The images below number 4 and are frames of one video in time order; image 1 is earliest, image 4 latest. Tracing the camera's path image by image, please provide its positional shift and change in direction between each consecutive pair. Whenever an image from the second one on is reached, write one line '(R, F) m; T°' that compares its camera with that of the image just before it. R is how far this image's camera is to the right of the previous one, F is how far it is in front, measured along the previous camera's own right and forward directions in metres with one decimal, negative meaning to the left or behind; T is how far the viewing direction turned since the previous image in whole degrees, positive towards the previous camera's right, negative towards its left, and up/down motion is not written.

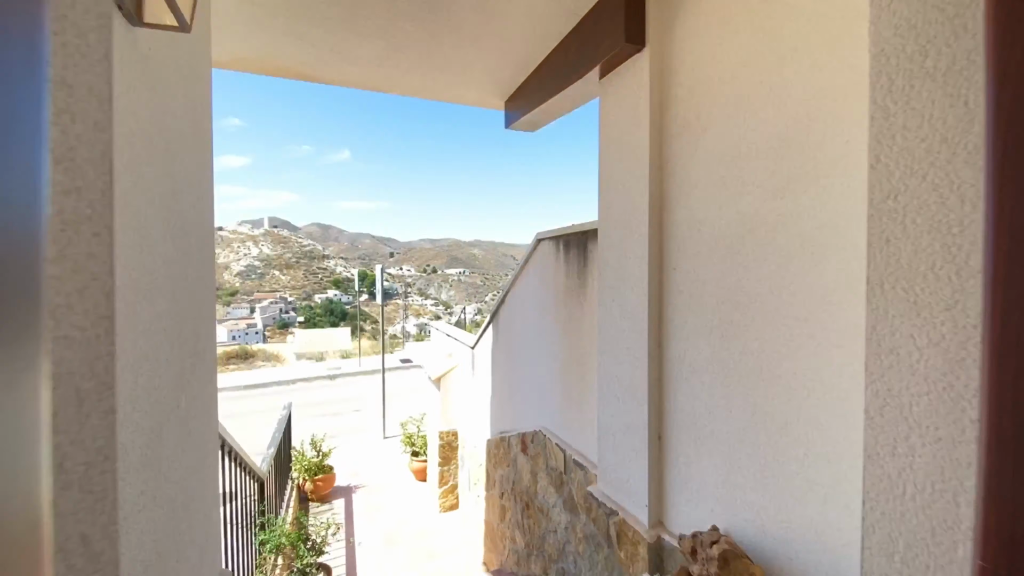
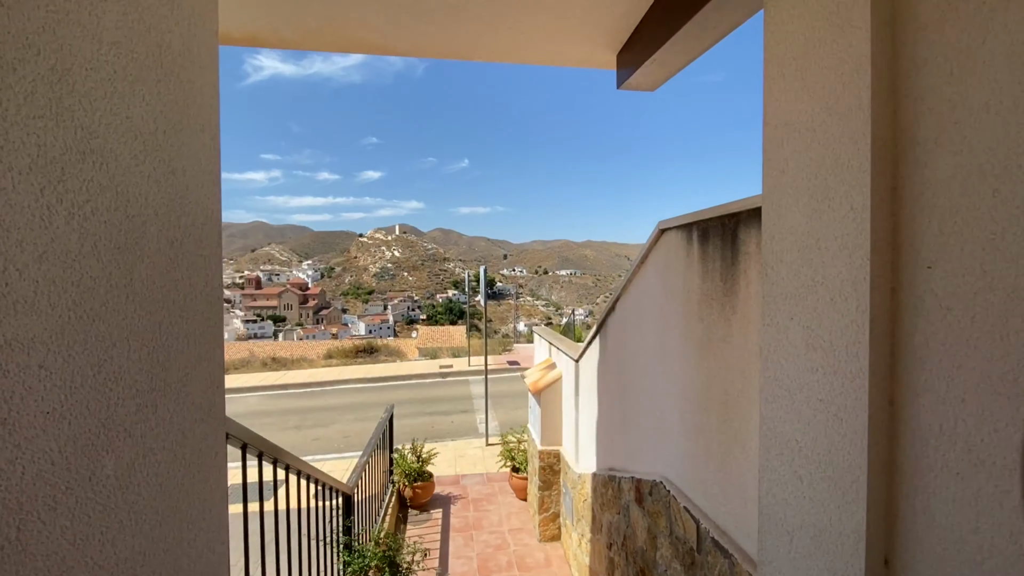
(0.0, +0.5) m; -15°
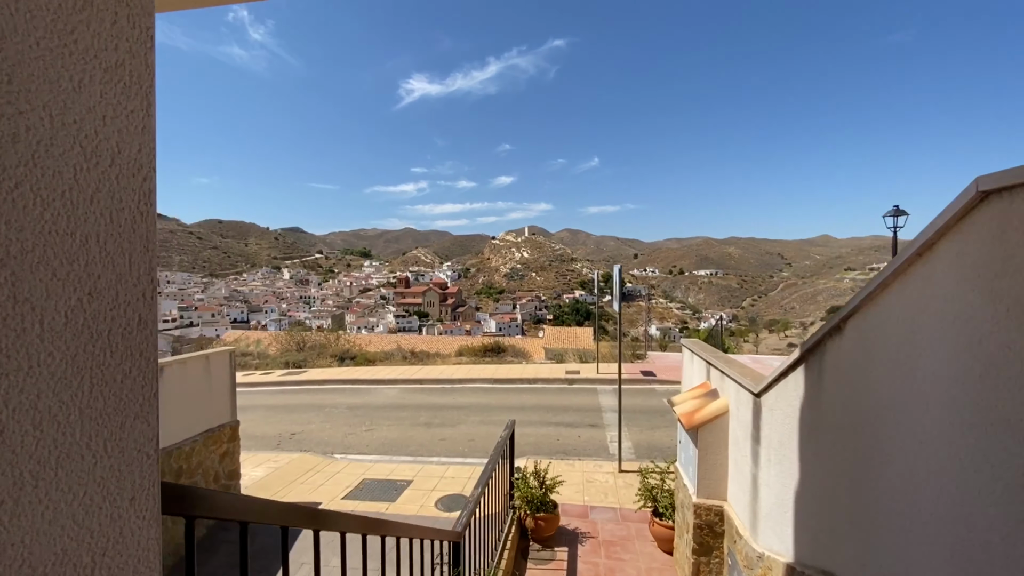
(-0.1, +0.7) m; -17°
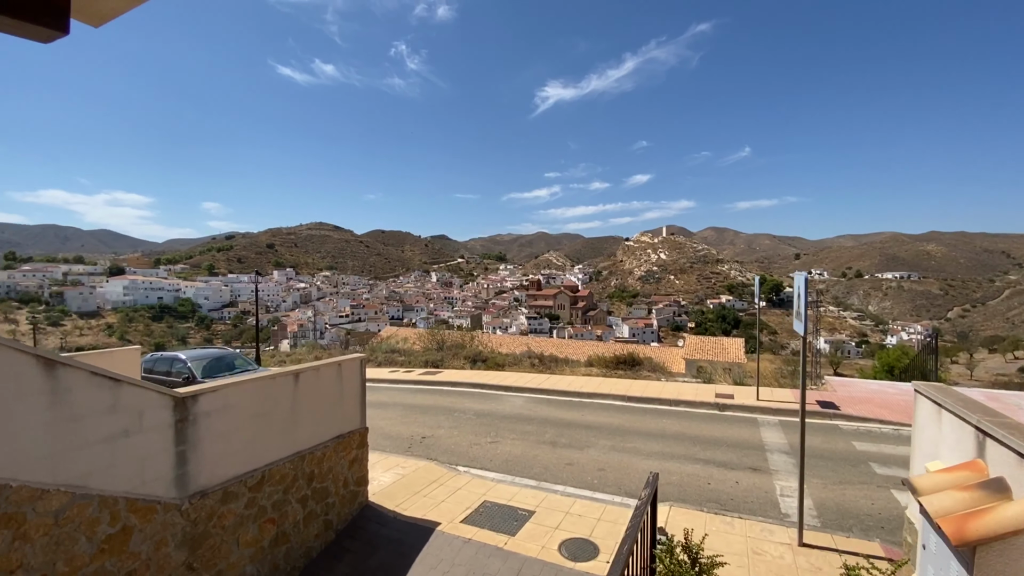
(-0.1, +0.7) m; -17°
